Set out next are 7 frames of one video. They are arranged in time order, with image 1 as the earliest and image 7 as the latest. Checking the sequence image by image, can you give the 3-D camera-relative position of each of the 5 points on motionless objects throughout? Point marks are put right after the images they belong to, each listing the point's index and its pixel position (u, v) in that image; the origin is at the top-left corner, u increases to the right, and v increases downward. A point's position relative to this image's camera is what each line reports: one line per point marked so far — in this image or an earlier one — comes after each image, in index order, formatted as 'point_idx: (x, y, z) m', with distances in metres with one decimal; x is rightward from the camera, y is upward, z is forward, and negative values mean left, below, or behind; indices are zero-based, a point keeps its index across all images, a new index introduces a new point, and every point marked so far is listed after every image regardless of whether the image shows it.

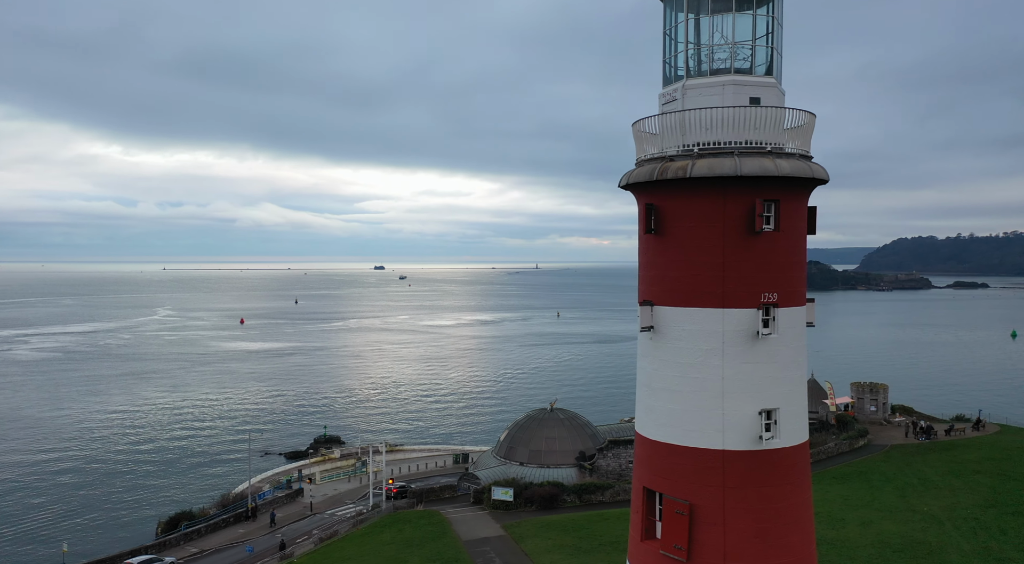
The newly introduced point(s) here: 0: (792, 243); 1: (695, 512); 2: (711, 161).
0: (+3.1, +0.5, +8.2) m
1: (+1.9, -2.5, +8.0) m
2: (+2.1, +1.3, +7.8) m
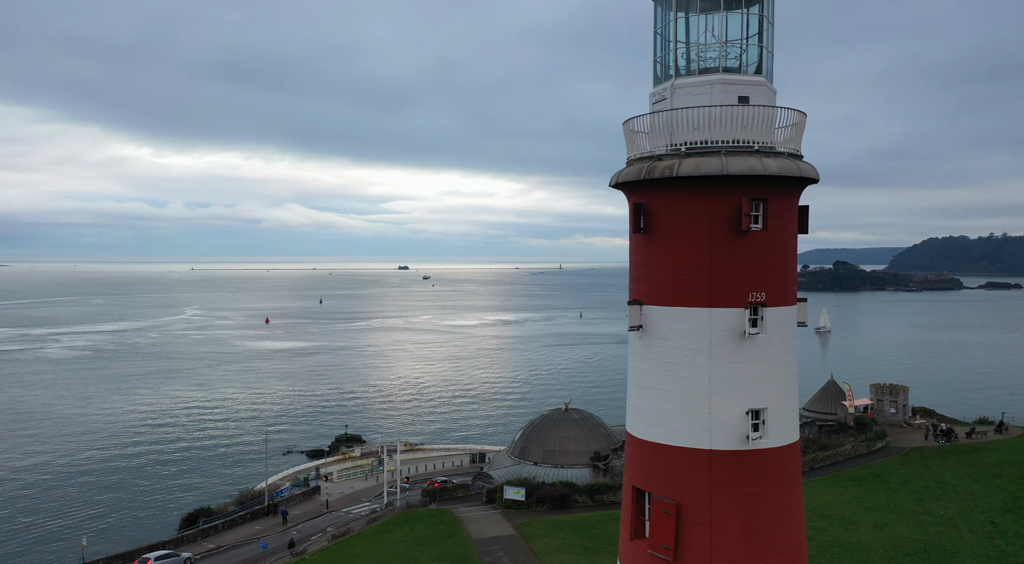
0: (+2.9, +0.5, +8.2) m
1: (+1.8, -2.5, +8.0) m
2: (+1.9, +1.3, +7.8) m
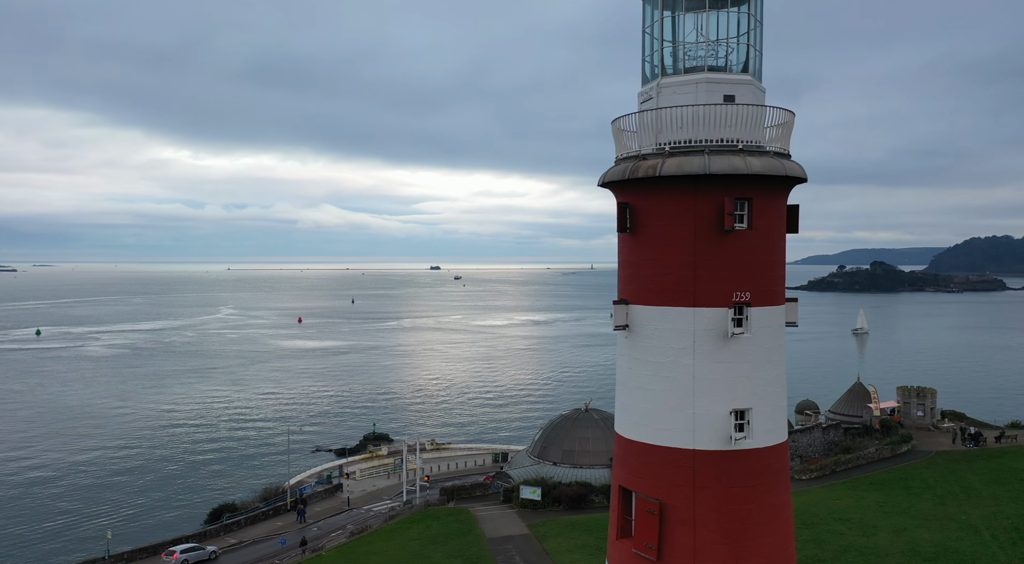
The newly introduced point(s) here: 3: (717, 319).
0: (+2.8, +0.5, +8.1) m
1: (+1.6, -2.5, +8.0) m
2: (+1.8, +1.3, +7.8) m
3: (+2.1, -0.4, +7.8) m
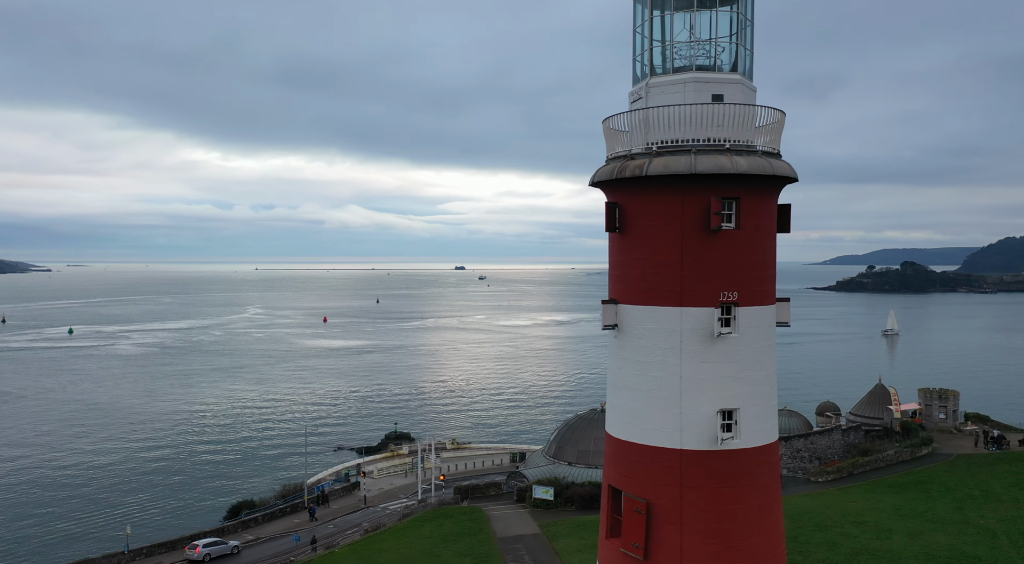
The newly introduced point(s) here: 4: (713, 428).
0: (+2.6, +0.5, +8.1) m
1: (+1.5, -2.5, +8.0) m
2: (+1.6, +1.3, +7.8) m
3: (+2.0, -0.4, +7.8) m
4: (+2.1, -1.5, +7.8) m
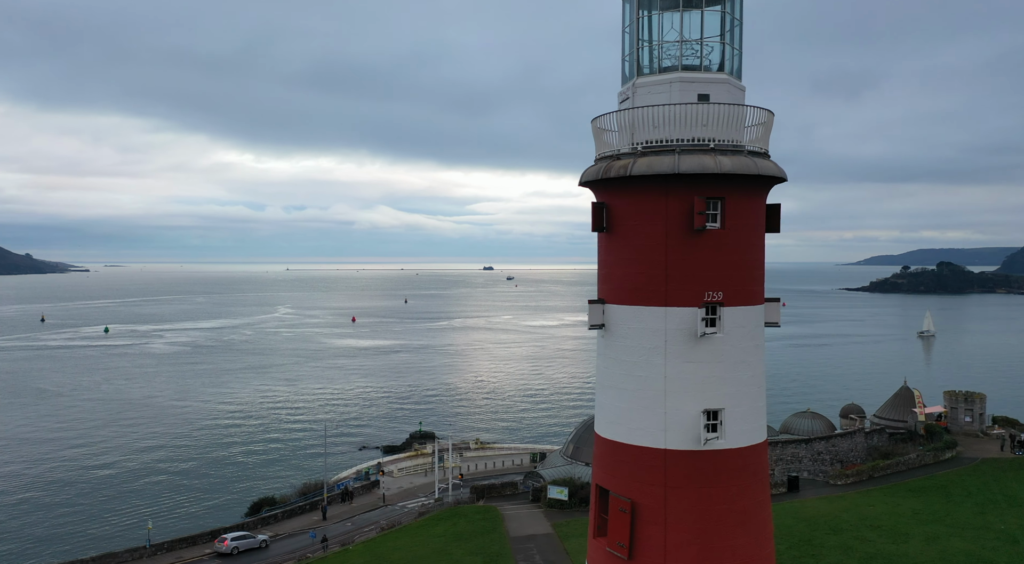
0: (+2.5, +0.5, +8.1) m
1: (+1.4, -2.5, +8.0) m
2: (+1.5, +1.3, +7.8) m
3: (+1.8, -0.4, +7.8) m
4: (+2.0, -1.5, +7.8) m
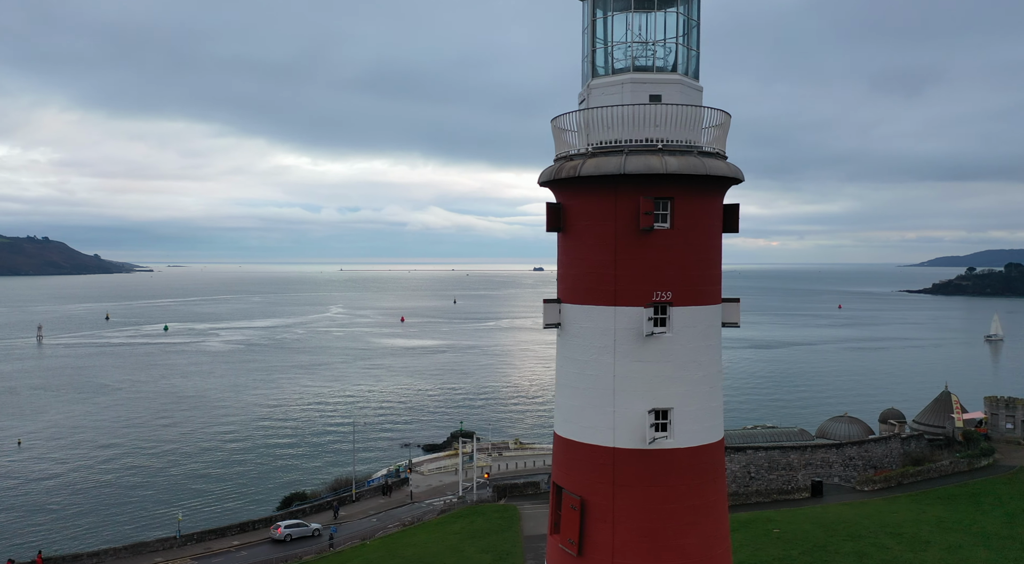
0: (+2.0, +0.5, +8.1) m
1: (+0.8, -2.5, +8.1) m
2: (+1.0, +1.3, +7.9) m
3: (+1.3, -0.4, +7.9) m
4: (+1.4, -1.5, +7.8) m
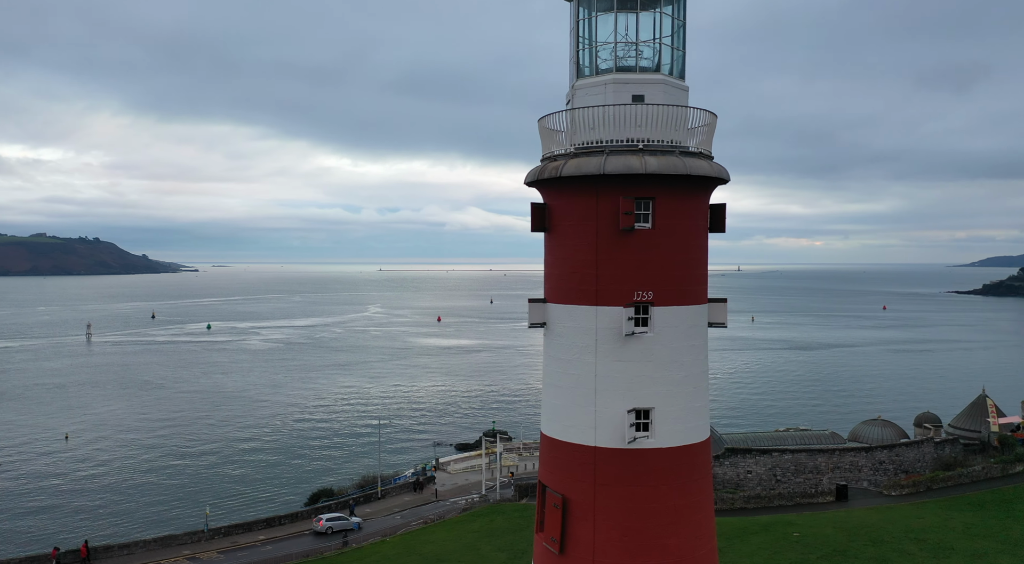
0: (+1.8, +0.5, +8.1) m
1: (+0.7, -2.5, +8.1) m
2: (+0.8, +1.3, +7.9) m
3: (+1.1, -0.4, +7.9) m
4: (+1.2, -1.5, +7.9) m
